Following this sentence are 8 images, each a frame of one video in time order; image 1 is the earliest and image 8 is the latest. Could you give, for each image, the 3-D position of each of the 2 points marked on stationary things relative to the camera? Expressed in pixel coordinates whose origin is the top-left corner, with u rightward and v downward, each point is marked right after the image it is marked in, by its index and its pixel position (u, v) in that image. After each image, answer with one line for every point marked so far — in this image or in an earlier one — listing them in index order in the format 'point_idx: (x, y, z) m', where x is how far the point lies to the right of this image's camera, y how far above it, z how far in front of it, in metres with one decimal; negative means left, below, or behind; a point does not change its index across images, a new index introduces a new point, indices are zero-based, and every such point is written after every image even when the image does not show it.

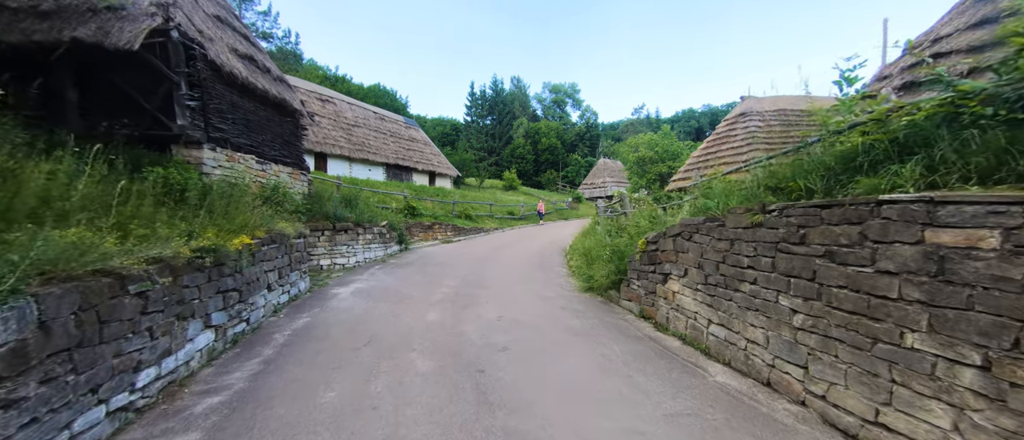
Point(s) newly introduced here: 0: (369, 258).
0: (-4.9, -1.4, +11.8) m
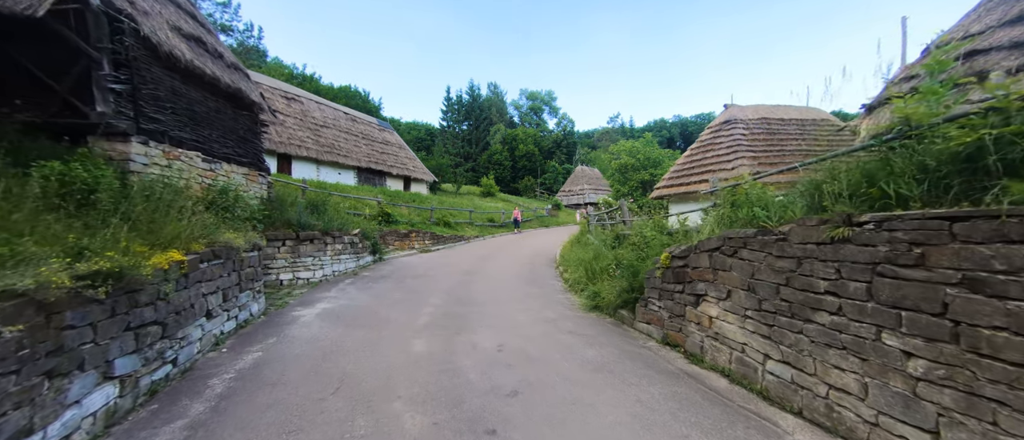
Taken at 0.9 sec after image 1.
0: (-5.4, -1.6, +10.6) m
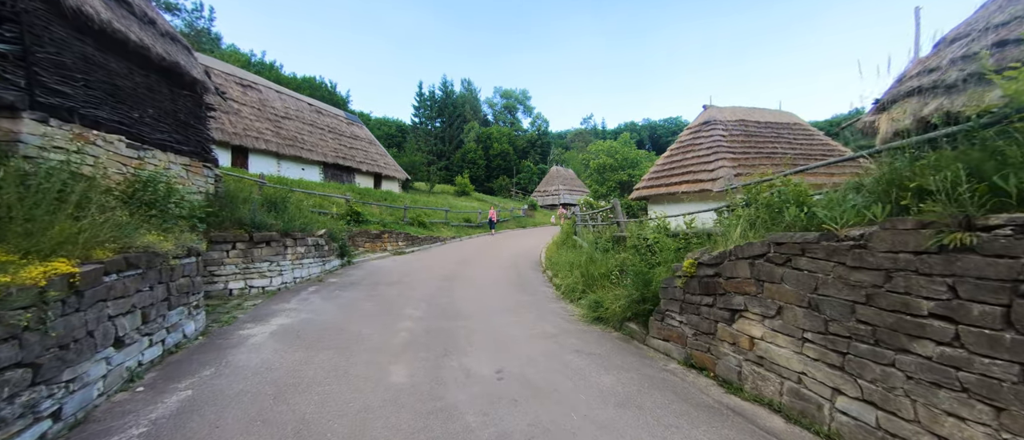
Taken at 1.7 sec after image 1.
0: (-5.9, -1.6, +9.5) m
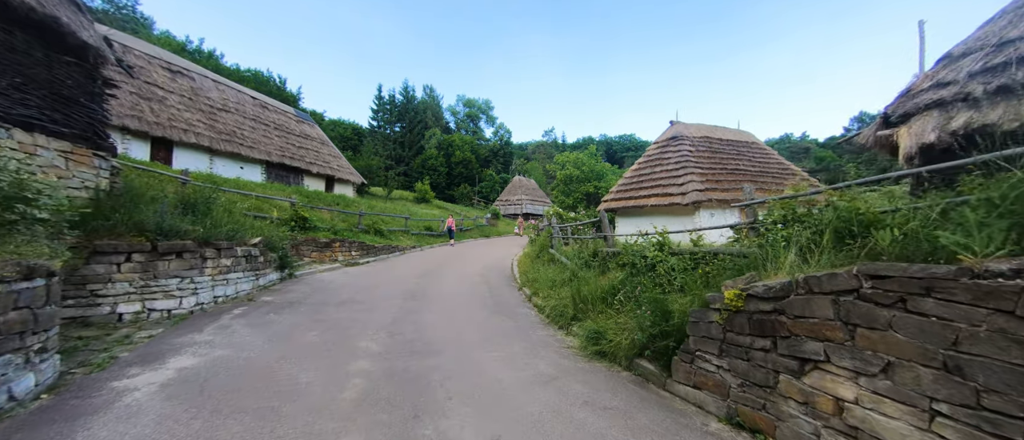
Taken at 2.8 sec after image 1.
0: (-6.5, -1.7, +7.7) m
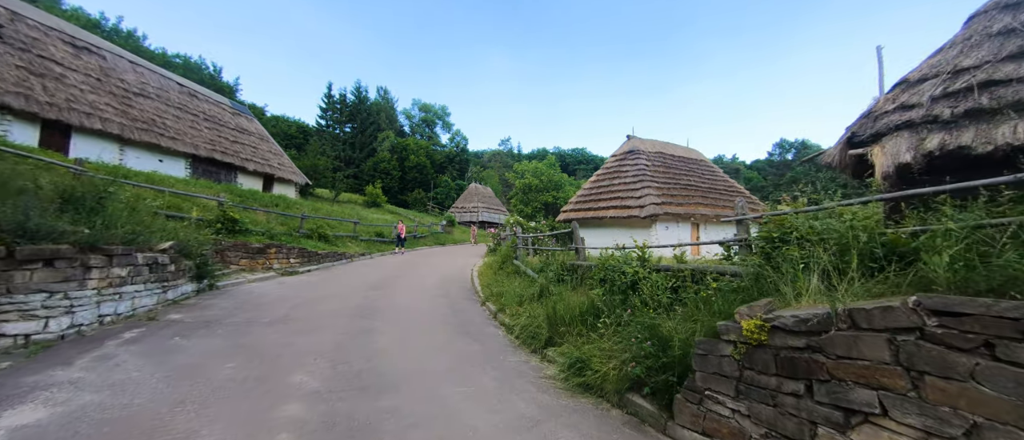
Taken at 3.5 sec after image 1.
0: (-7.2, -1.7, +6.2) m
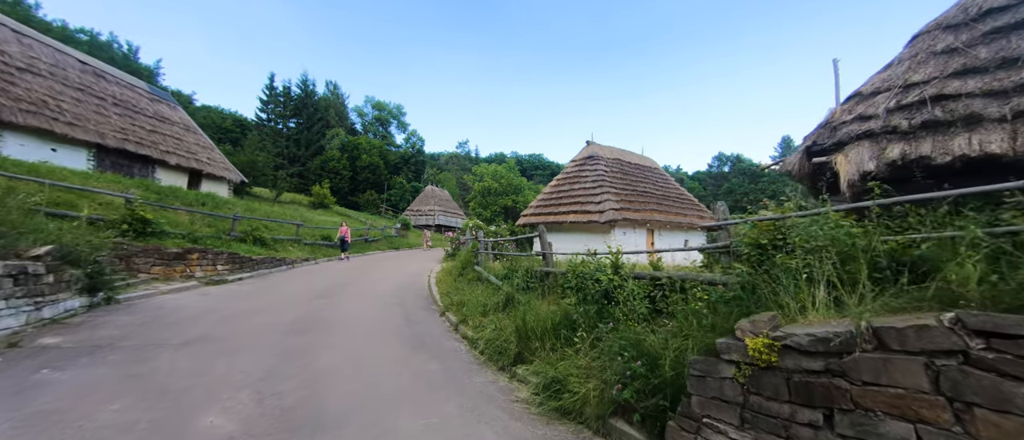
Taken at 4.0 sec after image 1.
0: (-7.8, -1.7, +4.7) m
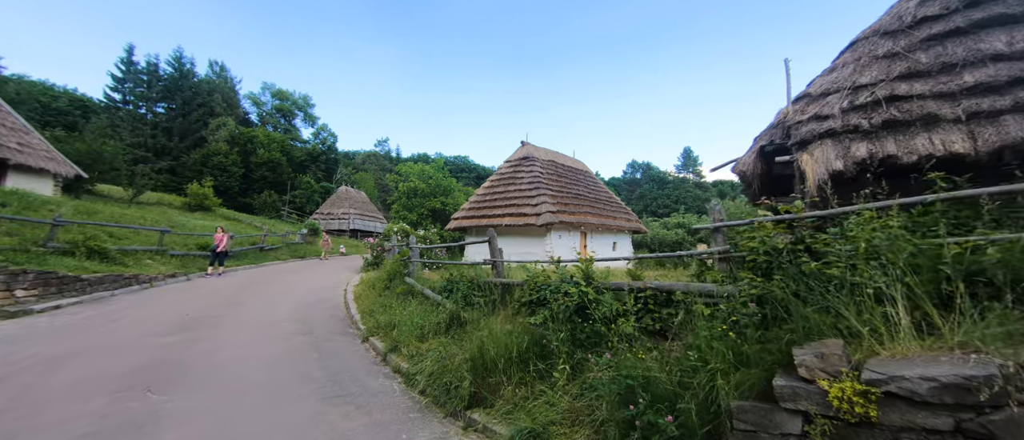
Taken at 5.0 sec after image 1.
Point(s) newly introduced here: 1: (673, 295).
0: (-8.1, -1.8, +2.0) m
1: (+1.6, -0.7, +3.2) m
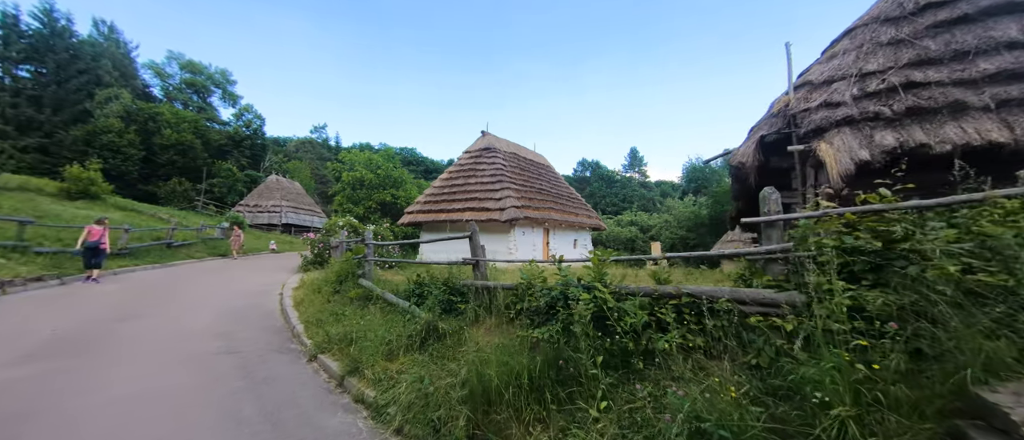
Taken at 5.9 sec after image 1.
0: (-7.6, -1.6, 0.0) m
1: (+1.7, -0.6, +2.6) m
